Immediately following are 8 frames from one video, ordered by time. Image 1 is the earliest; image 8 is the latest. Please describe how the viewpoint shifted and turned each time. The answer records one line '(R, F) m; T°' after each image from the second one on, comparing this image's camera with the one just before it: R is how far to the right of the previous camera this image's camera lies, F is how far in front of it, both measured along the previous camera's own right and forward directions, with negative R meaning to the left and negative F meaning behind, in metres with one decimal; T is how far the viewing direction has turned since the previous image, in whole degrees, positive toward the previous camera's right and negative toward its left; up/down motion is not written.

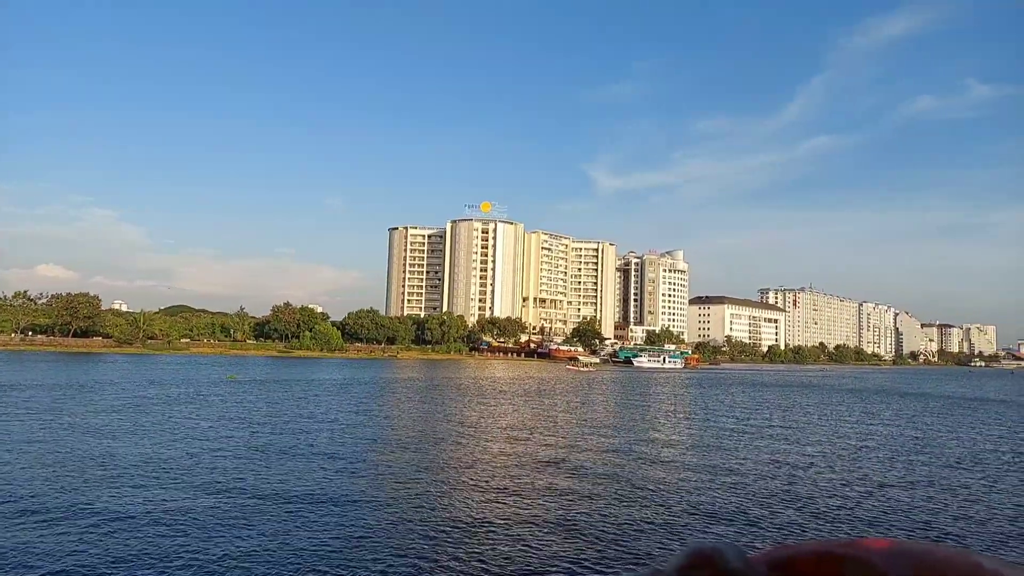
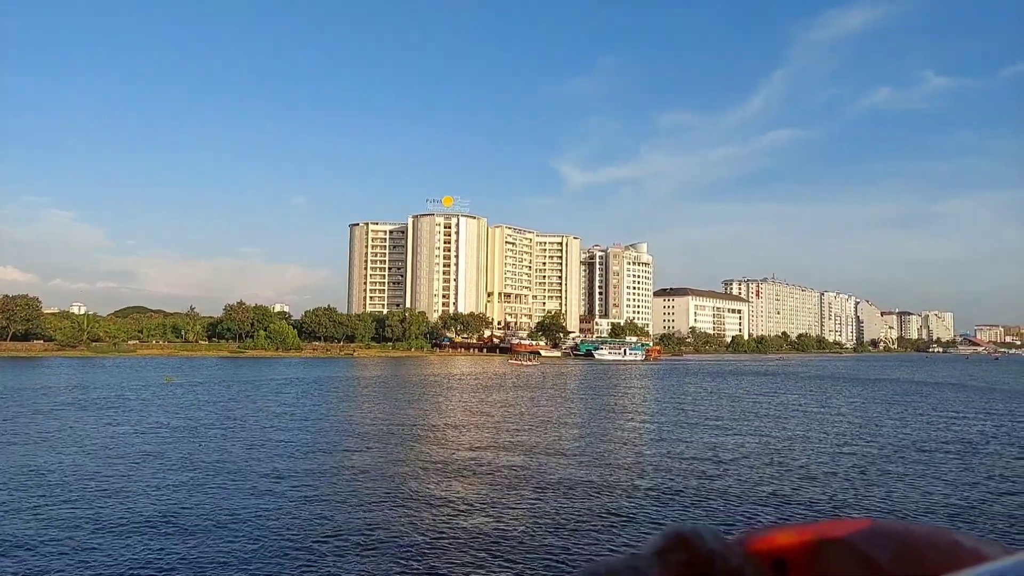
(+0.8, +0.8) m; +2°
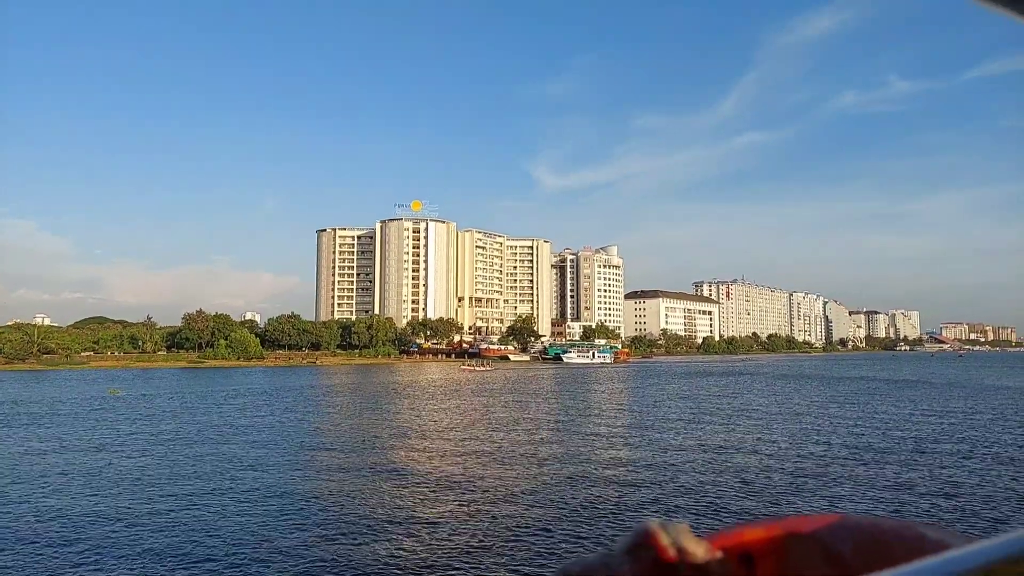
(+0.6, +0.7) m; +2°
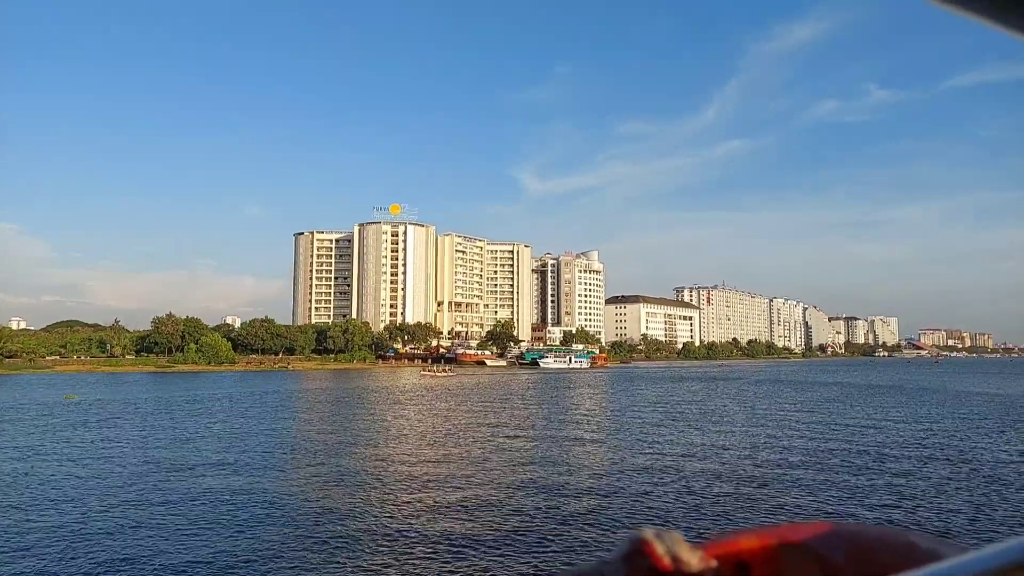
(+0.6, +0.6) m; +1°
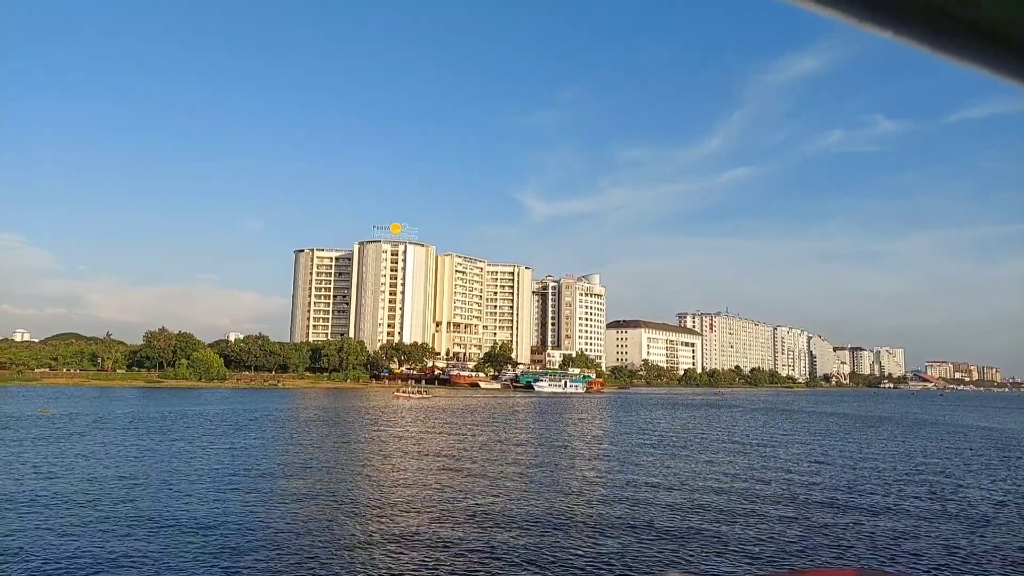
(+0.8, +0.6) m; 0°
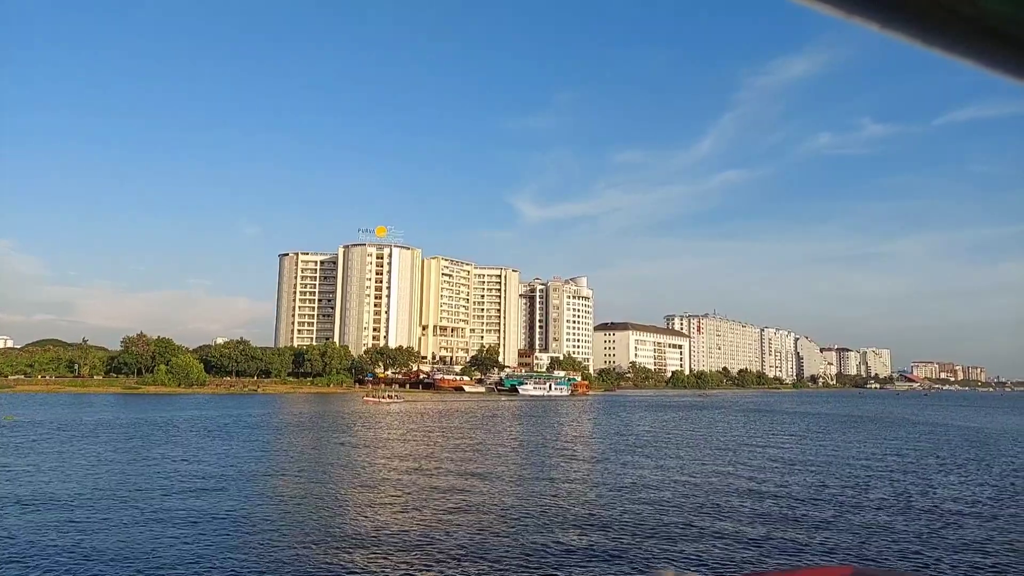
(+0.4, +0.4) m; +1°
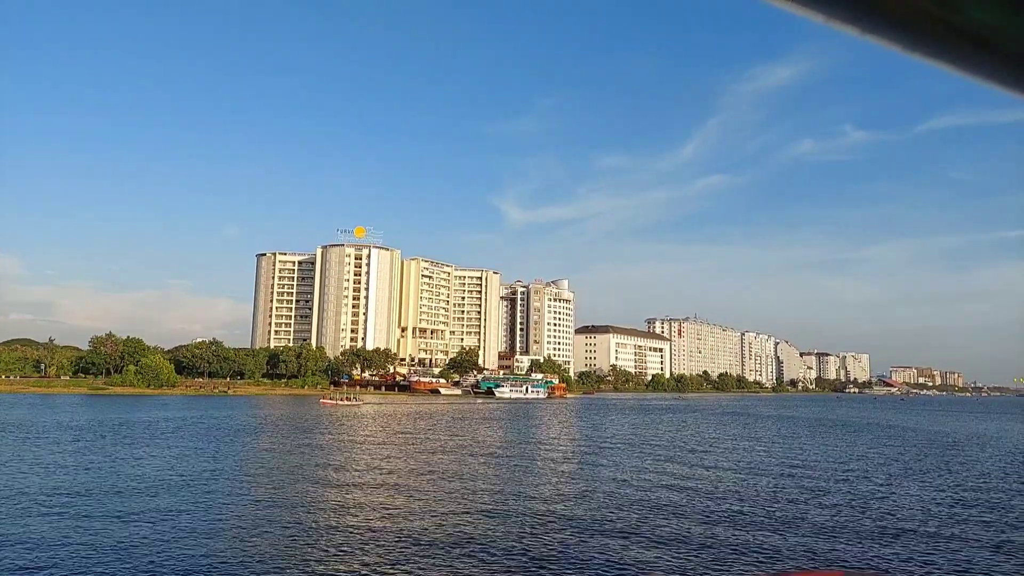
(+0.5, +0.5) m; +1°
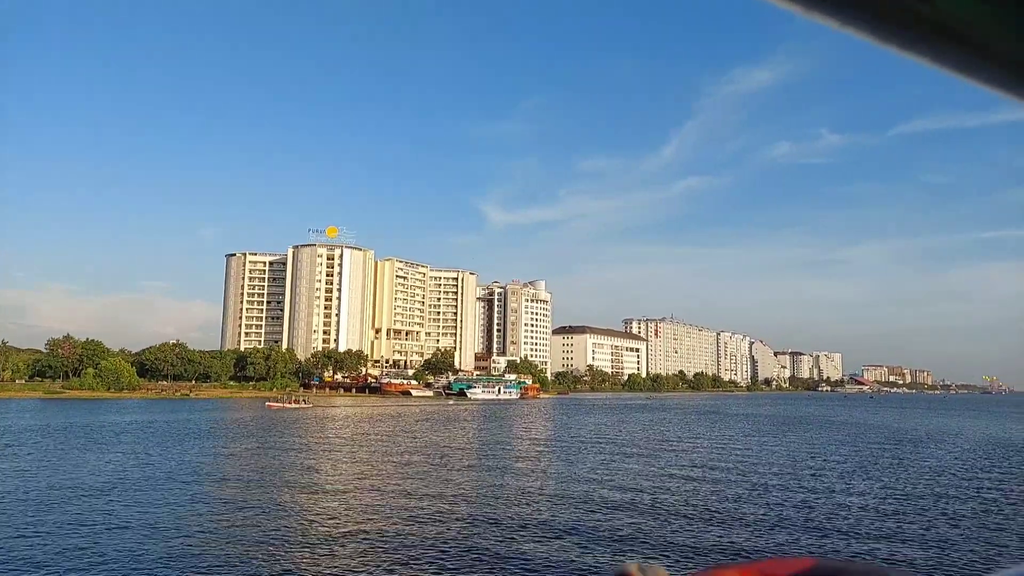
(+0.5, +0.6) m; +2°
